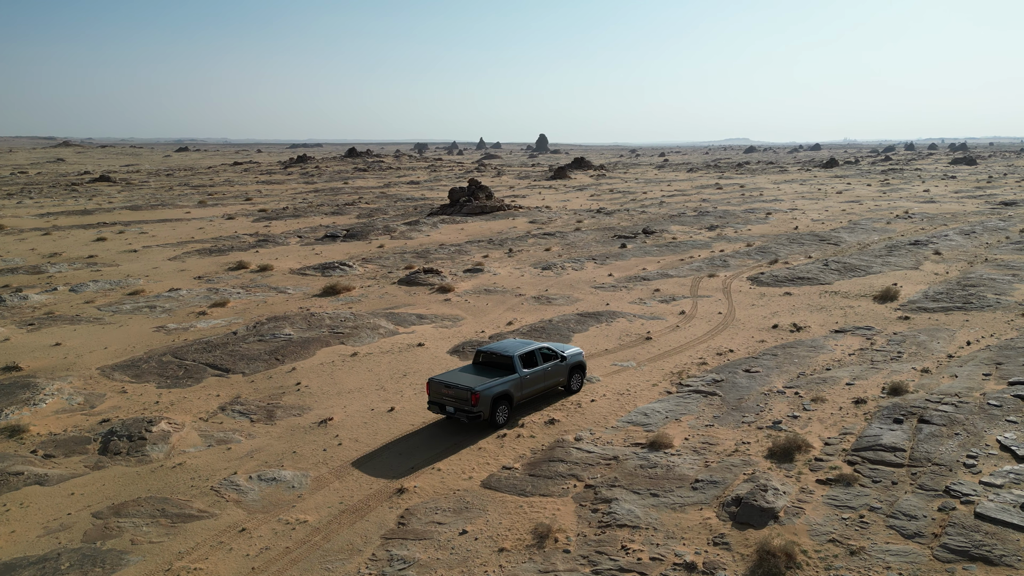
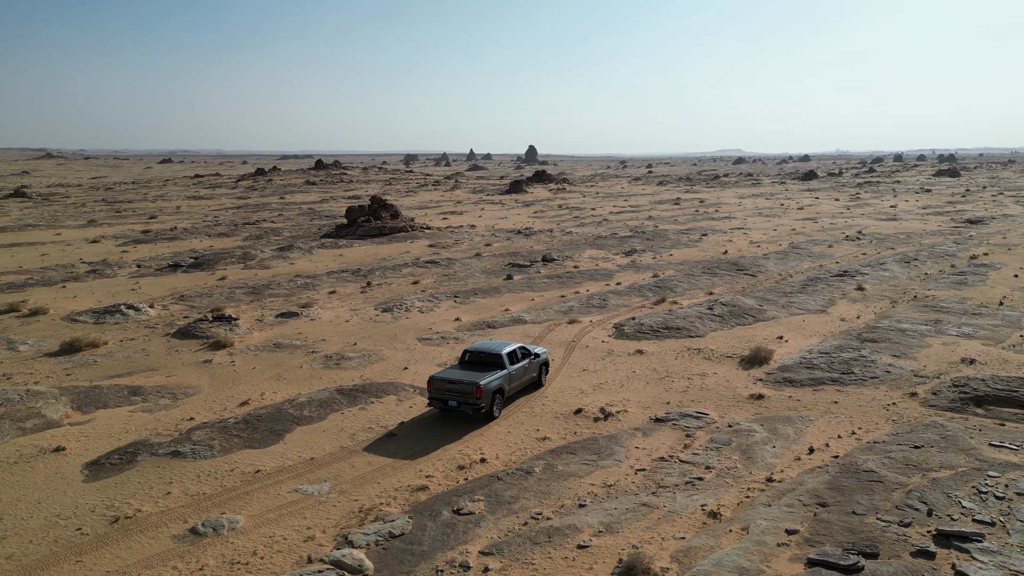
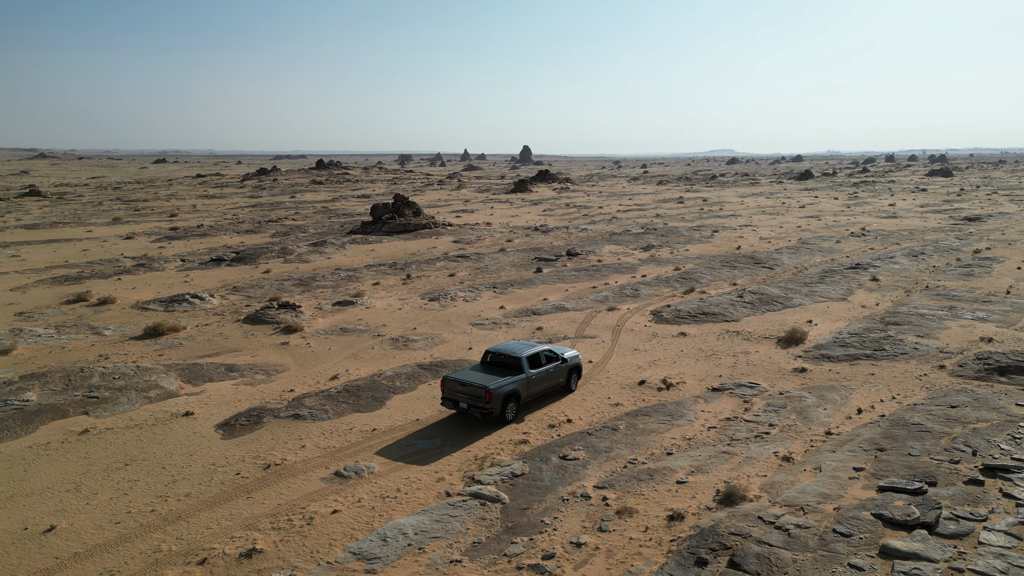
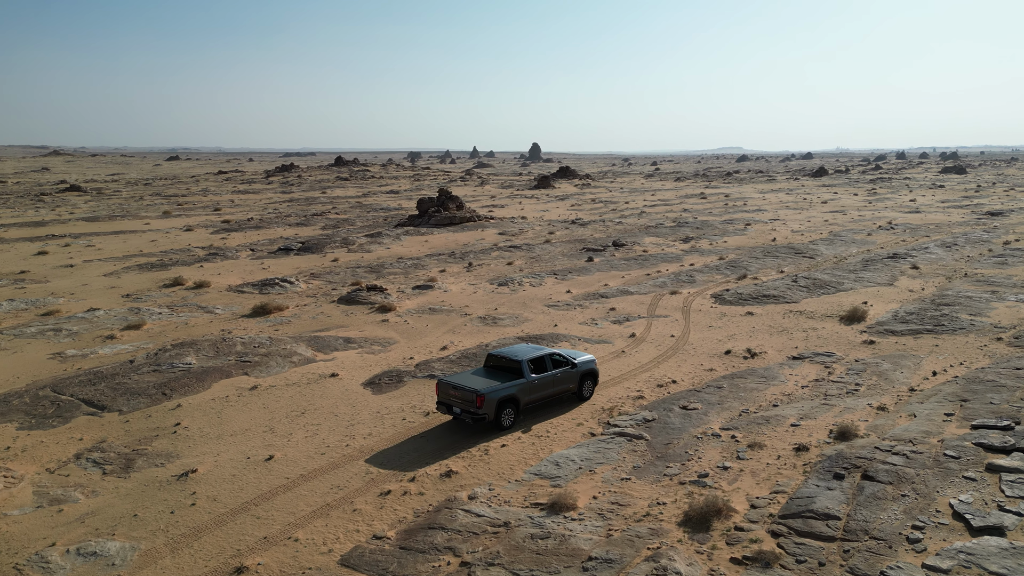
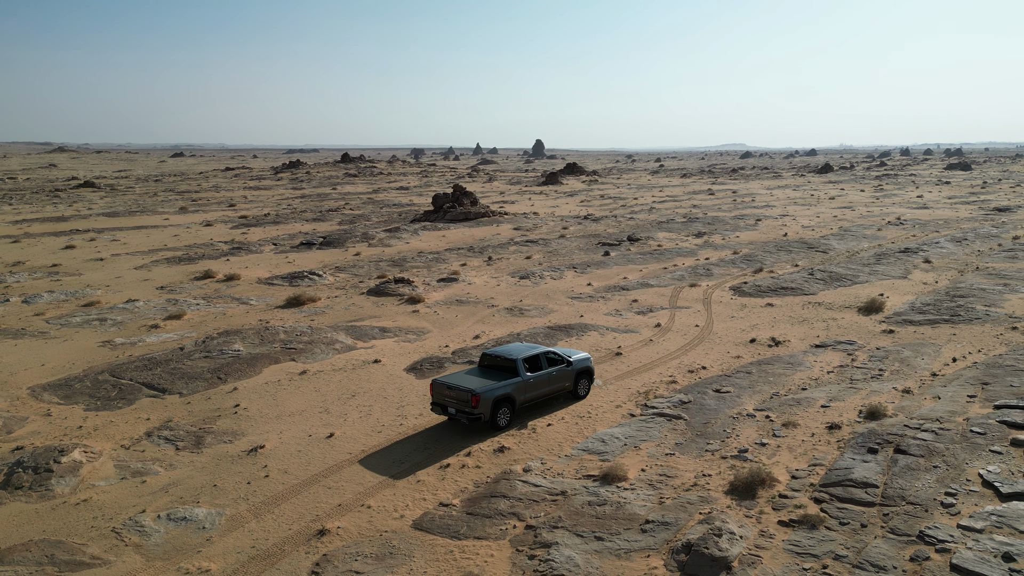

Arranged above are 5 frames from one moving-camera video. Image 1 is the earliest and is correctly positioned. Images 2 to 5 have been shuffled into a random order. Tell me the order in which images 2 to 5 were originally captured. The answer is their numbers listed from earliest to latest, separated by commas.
5, 4, 3, 2
